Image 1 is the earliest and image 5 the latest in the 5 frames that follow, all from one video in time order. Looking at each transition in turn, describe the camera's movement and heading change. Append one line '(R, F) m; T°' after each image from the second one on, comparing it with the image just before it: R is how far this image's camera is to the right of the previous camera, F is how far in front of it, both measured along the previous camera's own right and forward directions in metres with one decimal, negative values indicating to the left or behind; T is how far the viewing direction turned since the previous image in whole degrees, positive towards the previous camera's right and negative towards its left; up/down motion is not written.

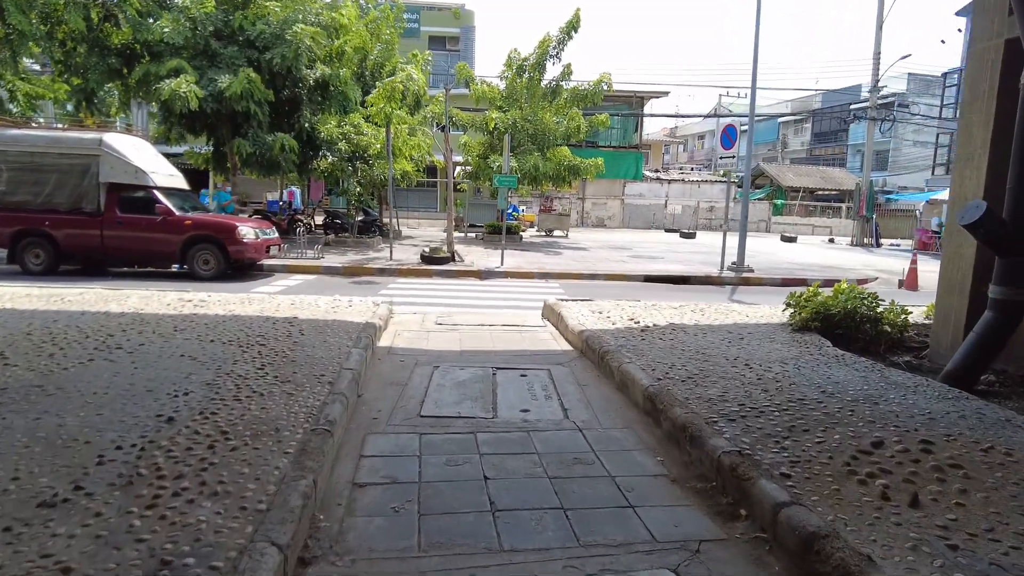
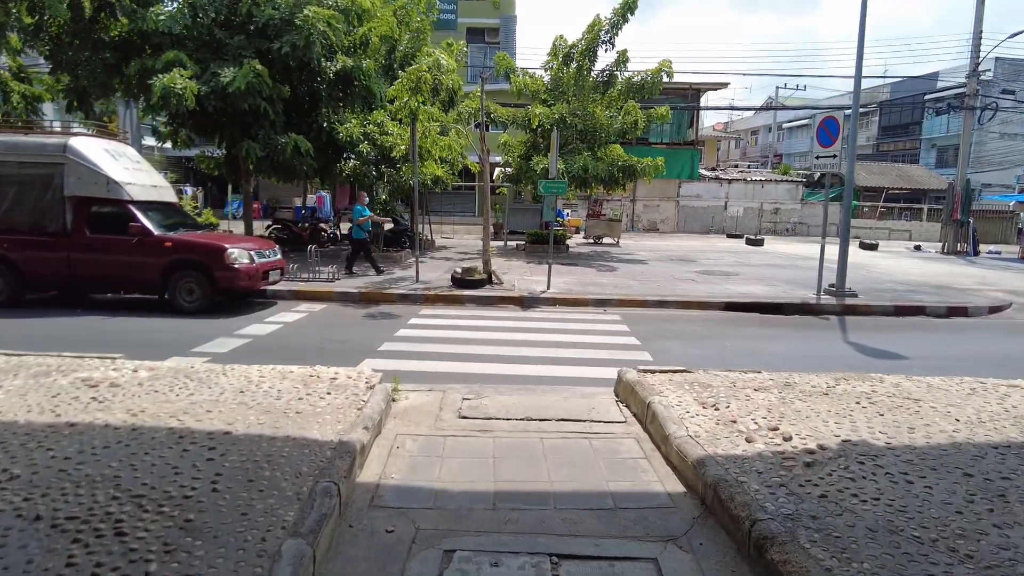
(-0.1, +2.3) m; -3°
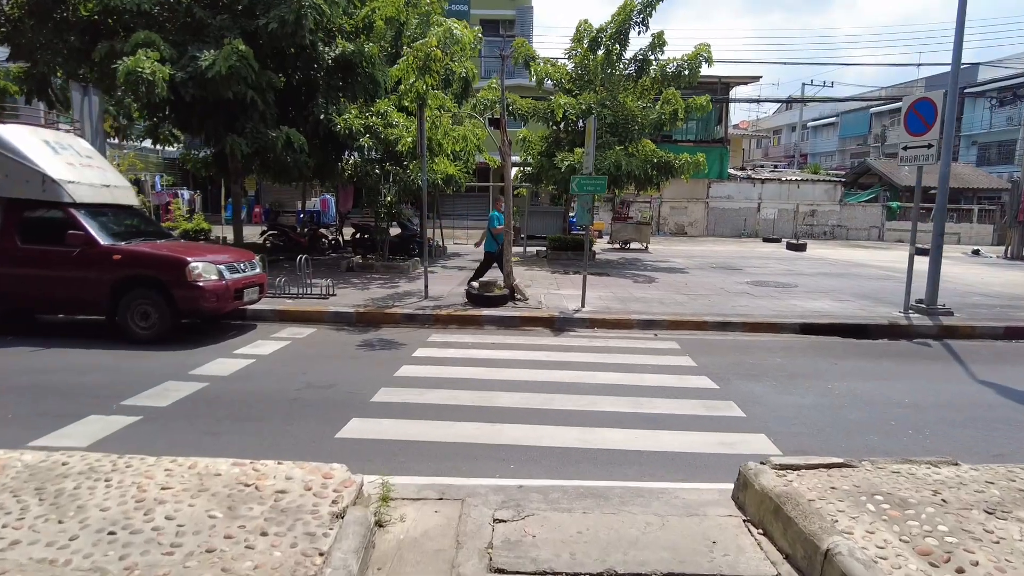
(-0.2, +1.9) m; -1°
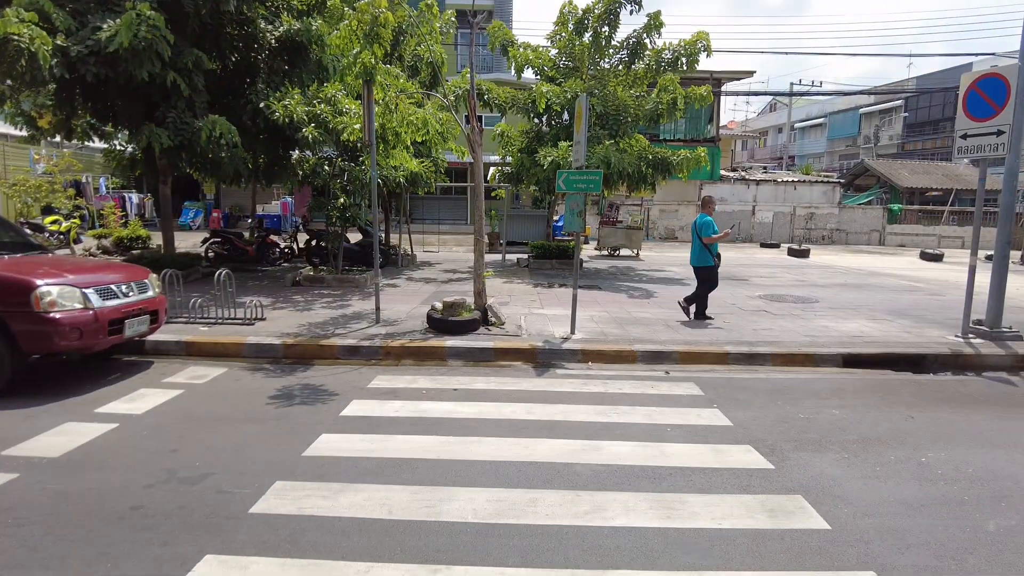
(+0.1, +1.9) m; +1°
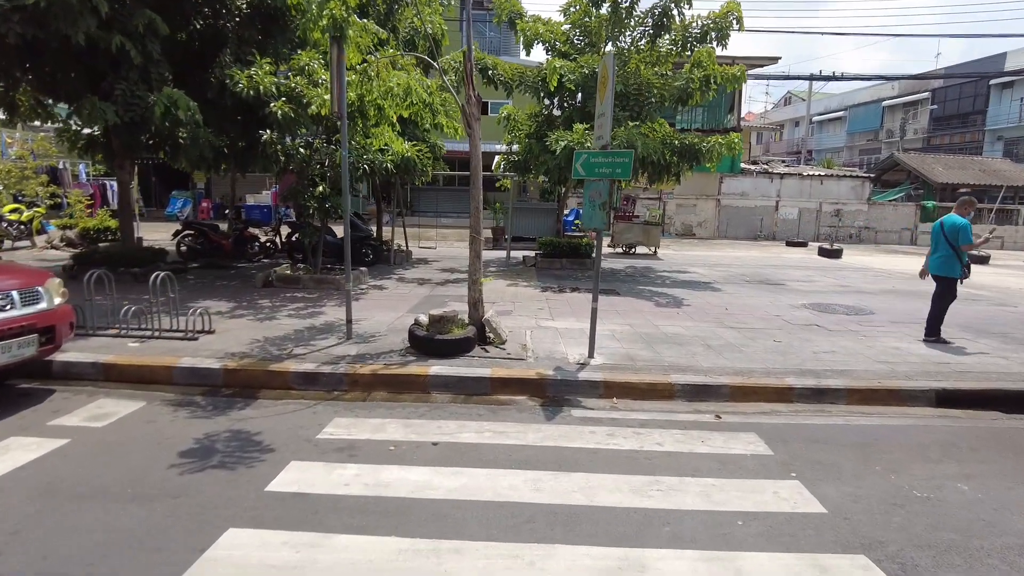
(0.0, +1.6) m; -1°
